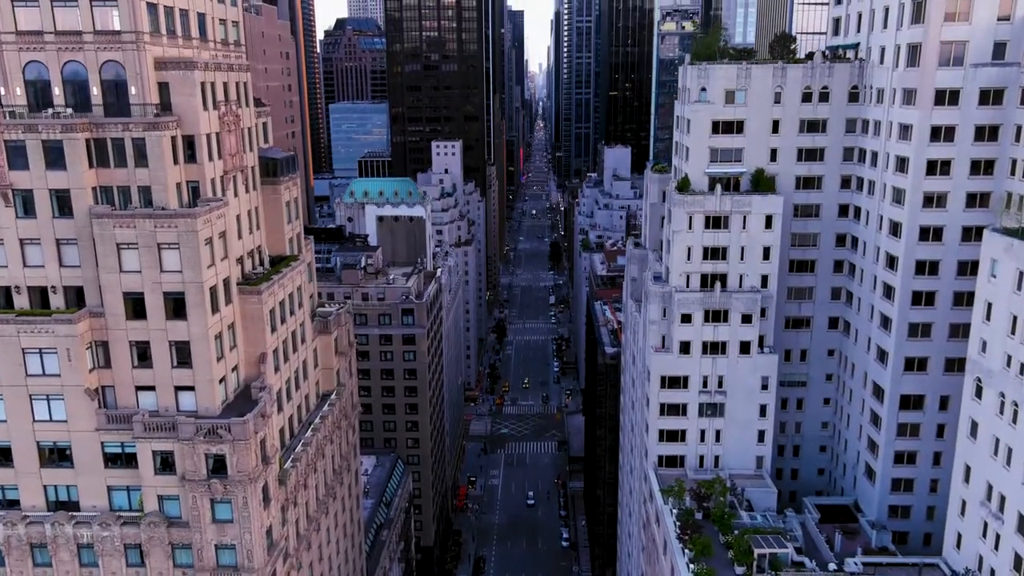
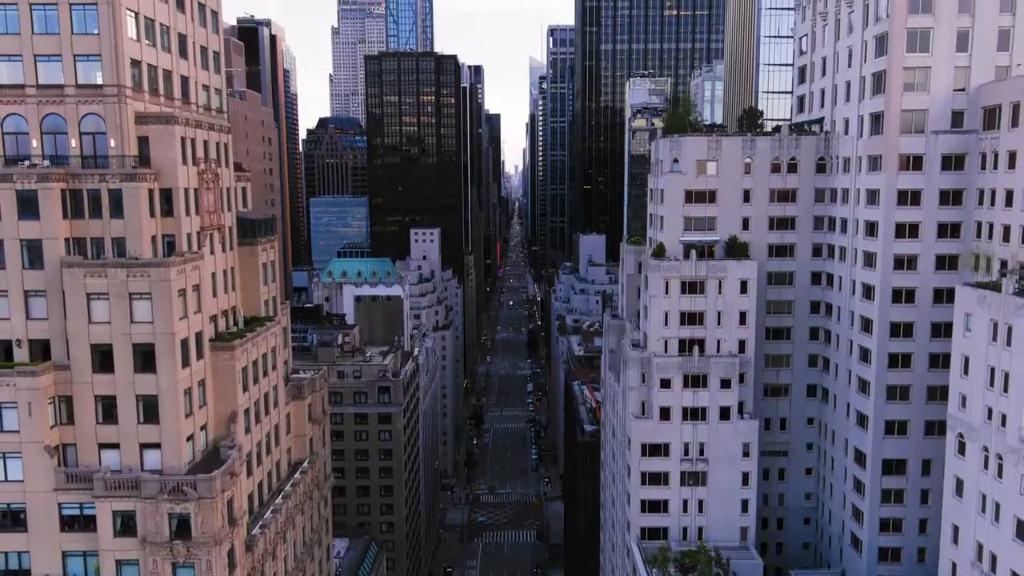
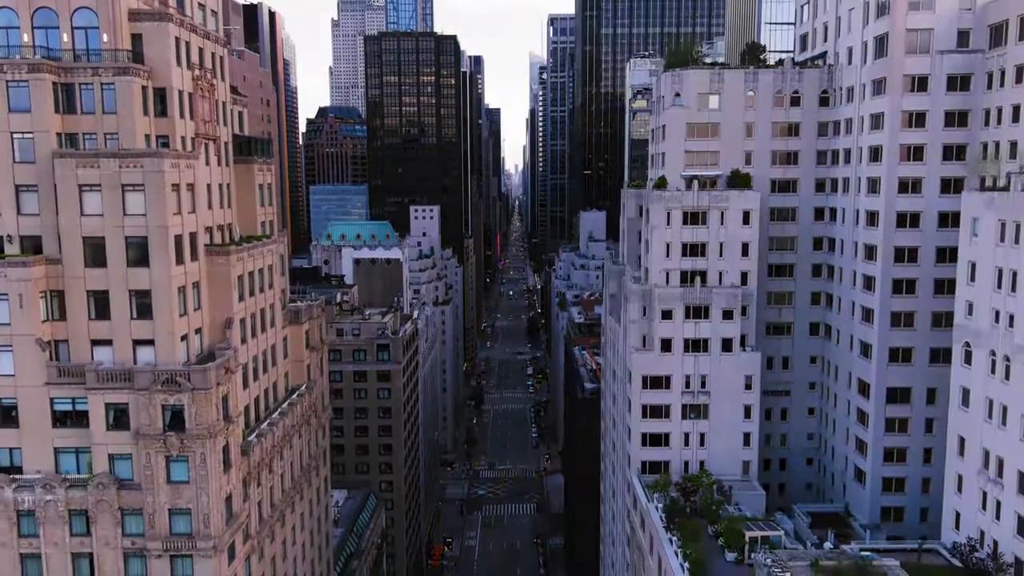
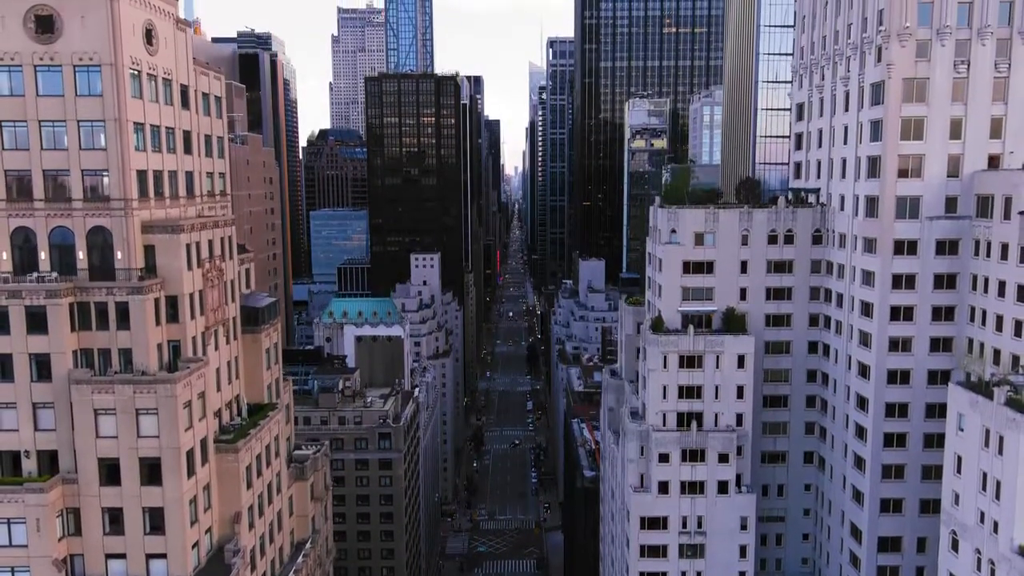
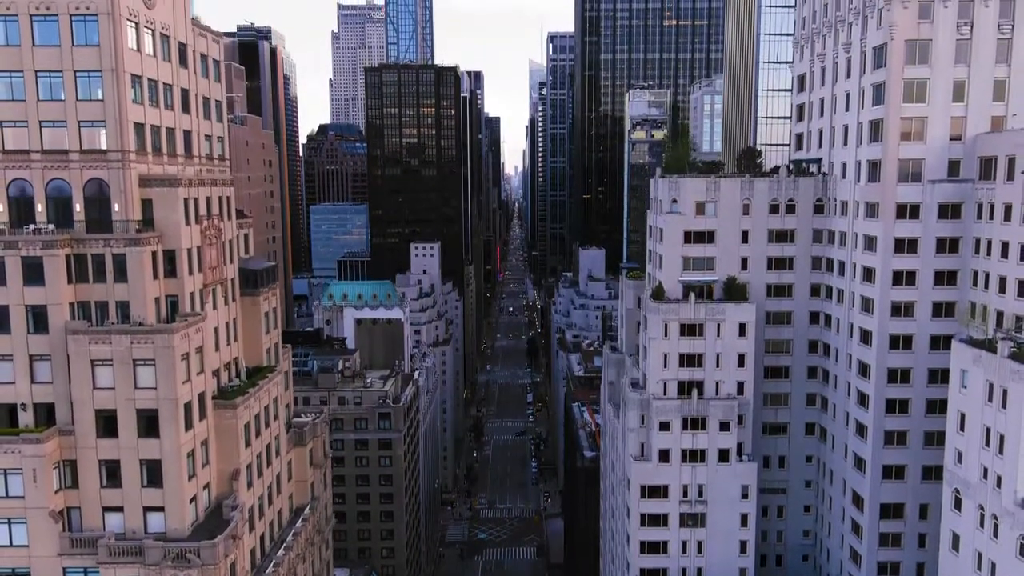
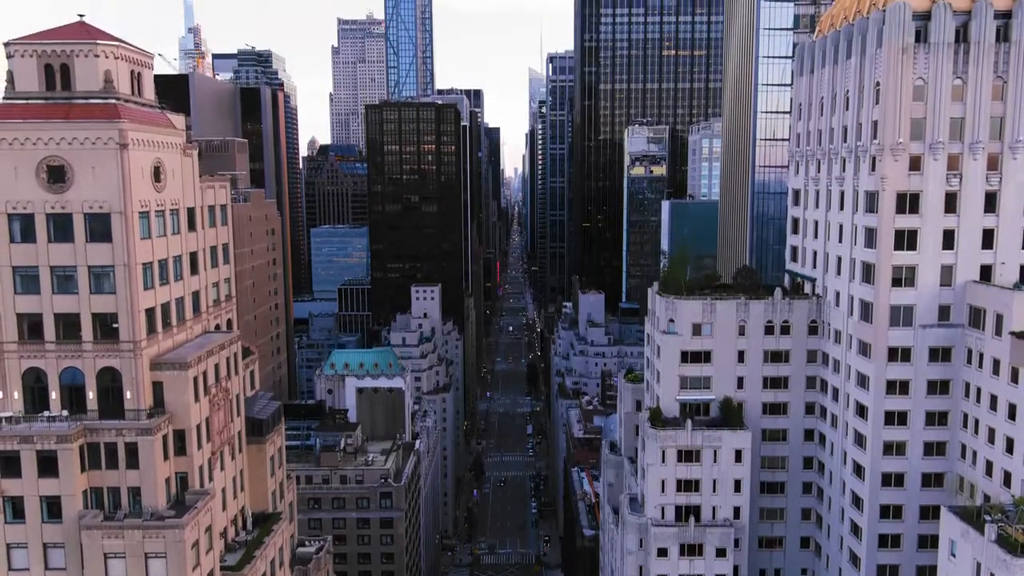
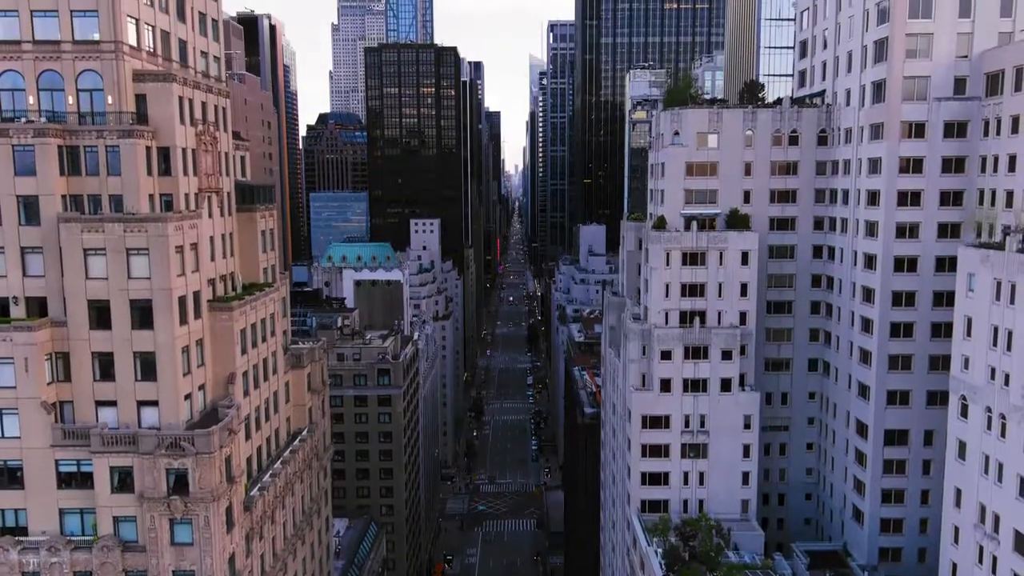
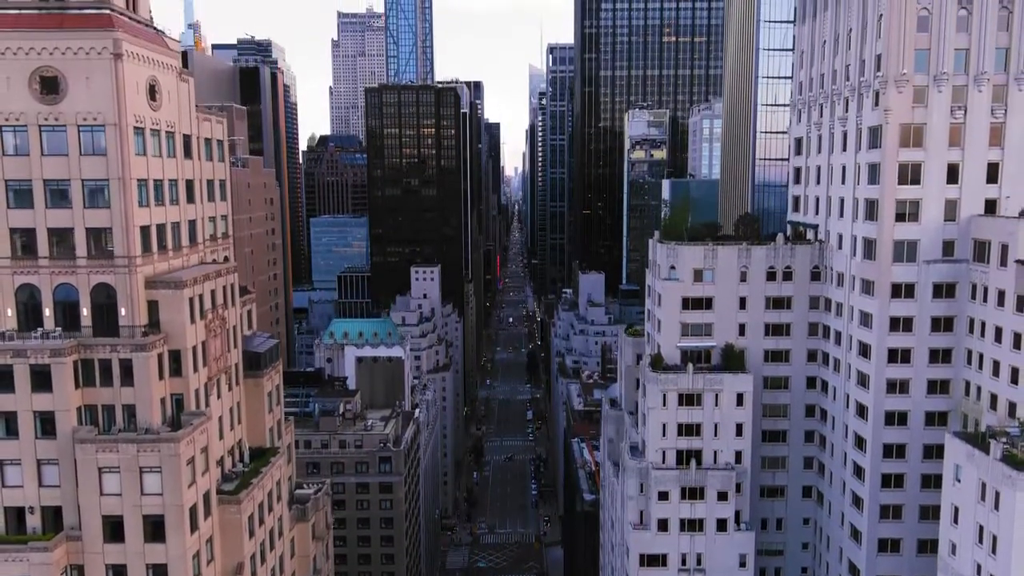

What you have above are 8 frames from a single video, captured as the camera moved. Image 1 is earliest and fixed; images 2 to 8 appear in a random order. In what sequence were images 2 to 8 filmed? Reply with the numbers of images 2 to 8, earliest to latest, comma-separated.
3, 7, 2, 5, 4, 8, 6
